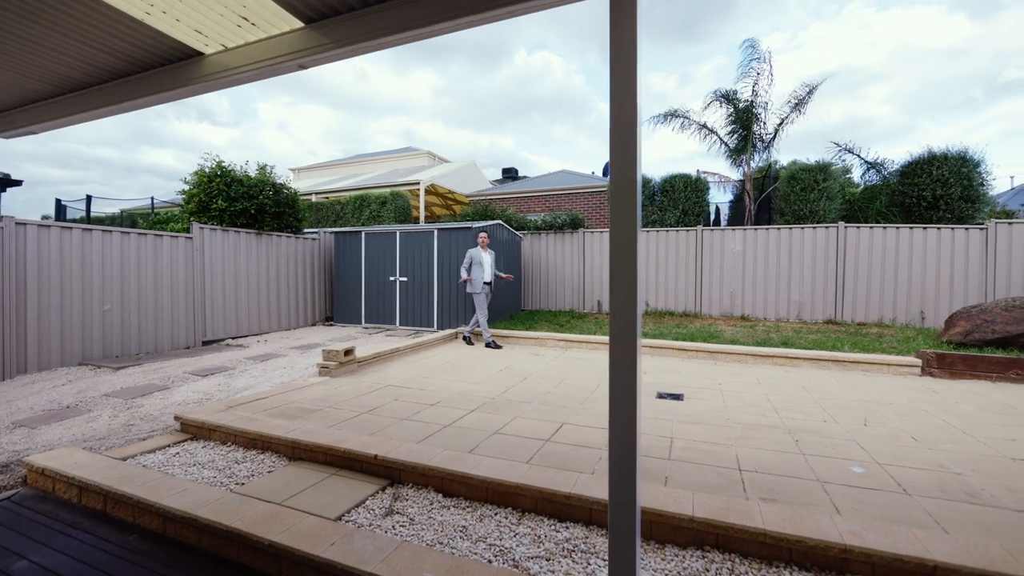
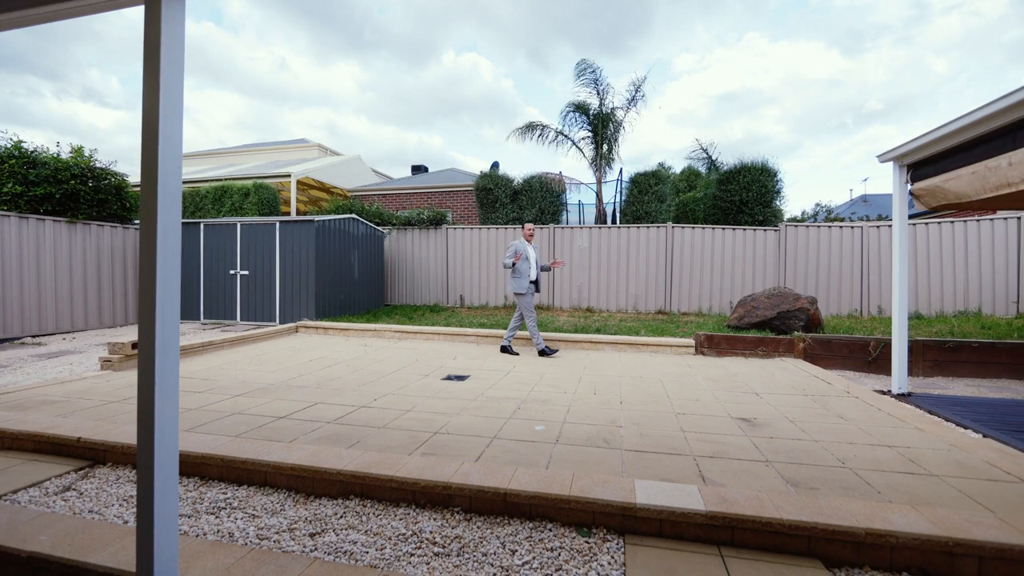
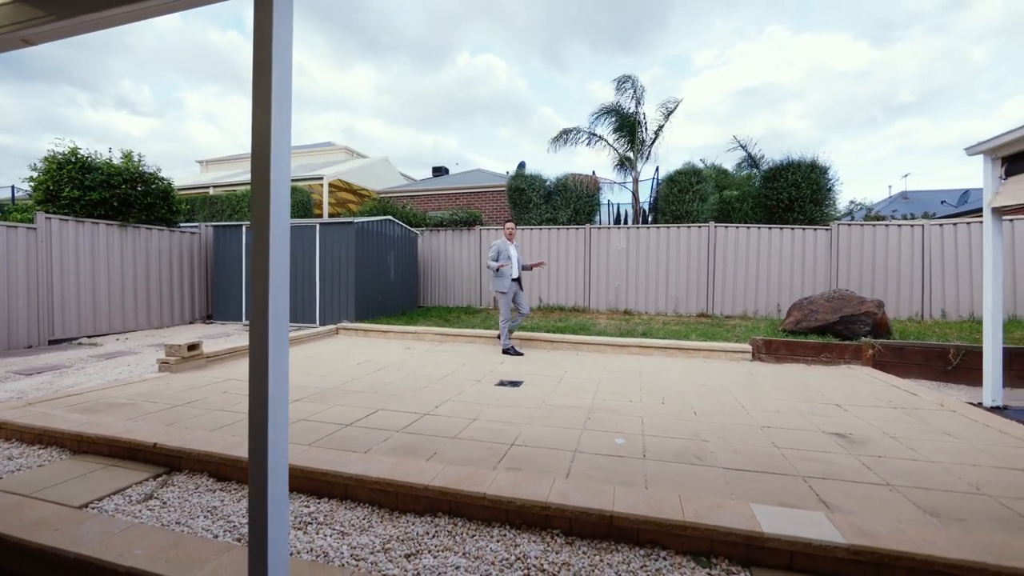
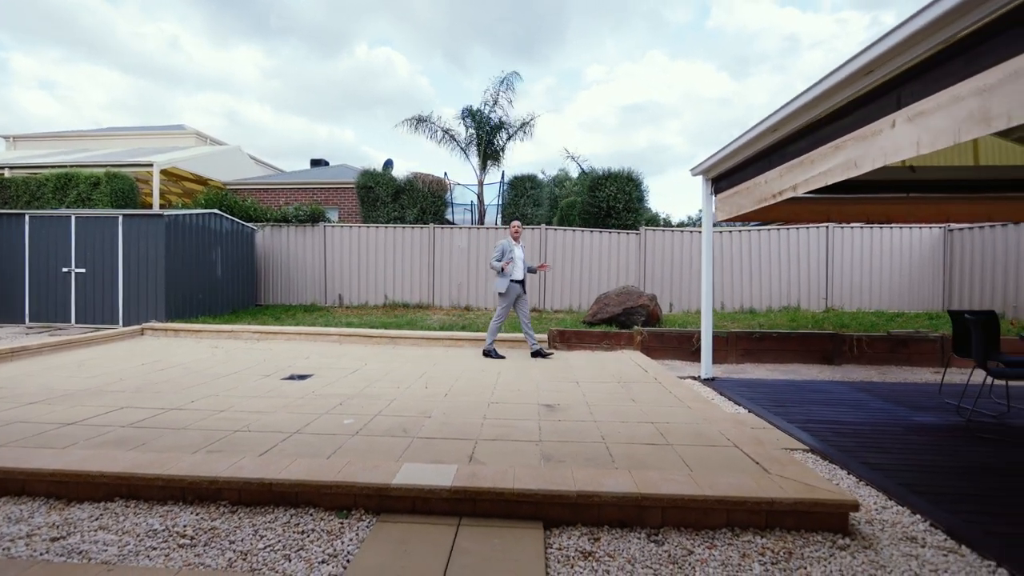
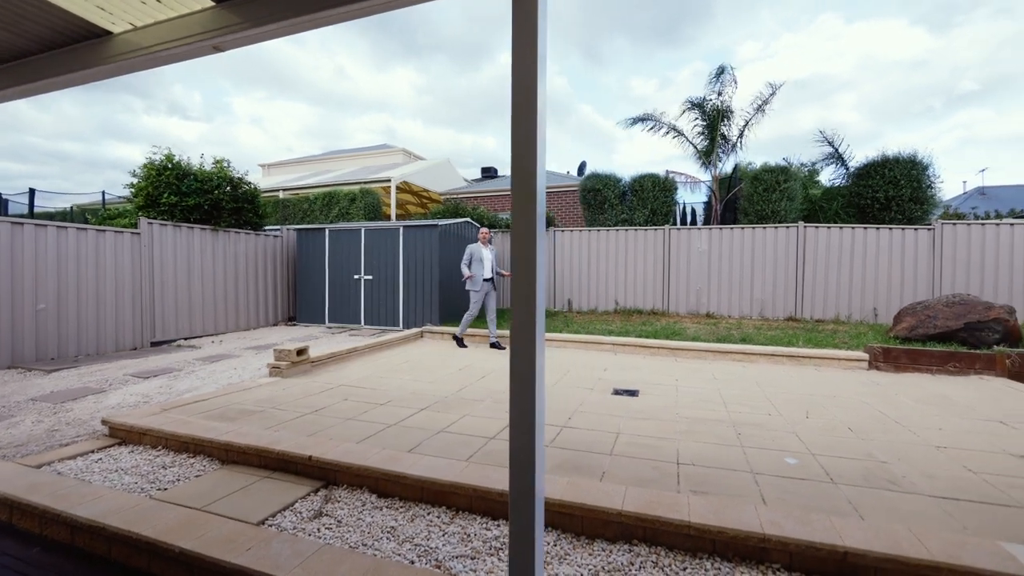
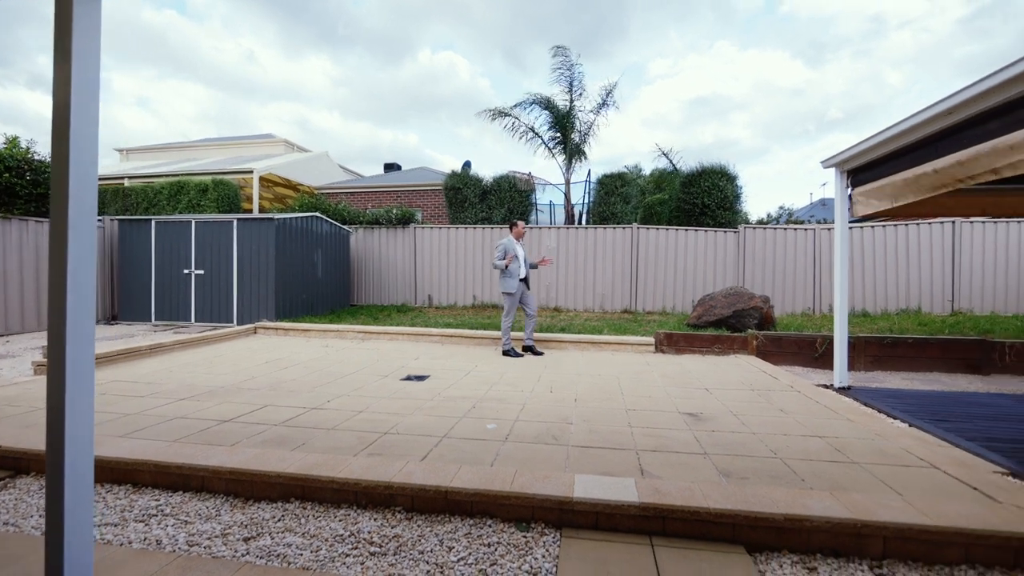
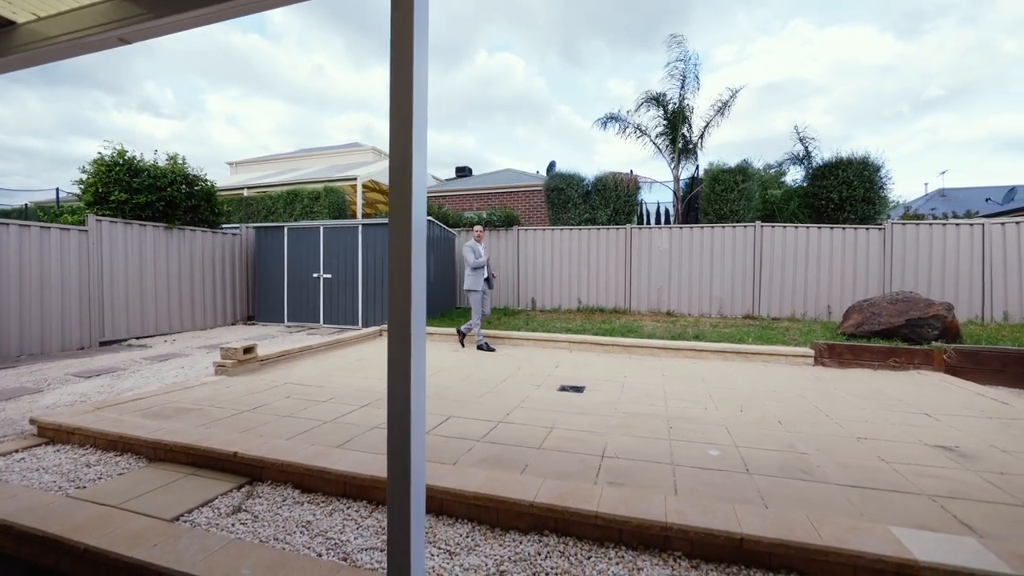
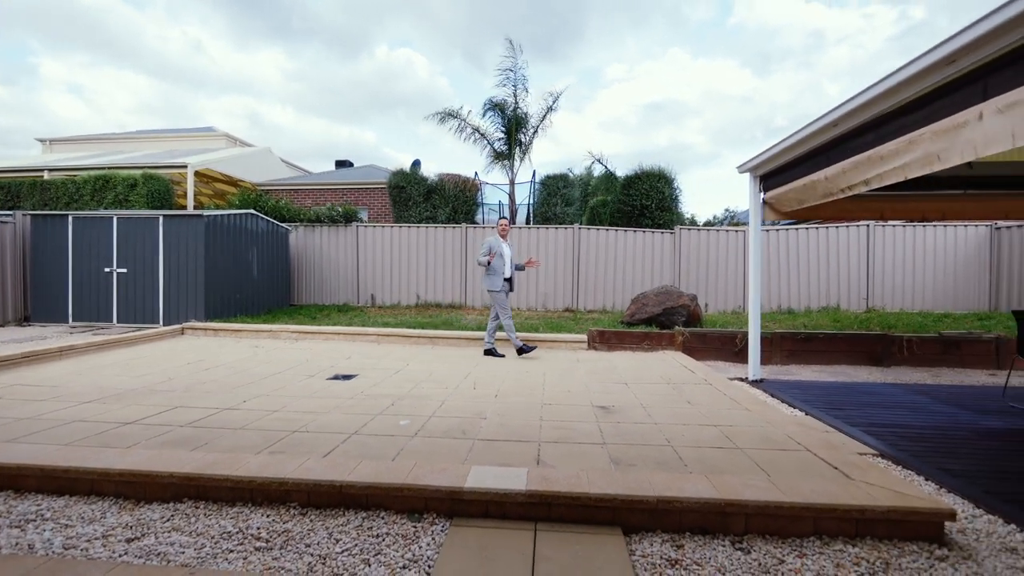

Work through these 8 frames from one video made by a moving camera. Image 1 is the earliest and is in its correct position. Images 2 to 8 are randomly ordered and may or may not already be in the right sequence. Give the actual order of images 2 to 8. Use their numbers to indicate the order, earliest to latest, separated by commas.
5, 7, 3, 2, 6, 8, 4
